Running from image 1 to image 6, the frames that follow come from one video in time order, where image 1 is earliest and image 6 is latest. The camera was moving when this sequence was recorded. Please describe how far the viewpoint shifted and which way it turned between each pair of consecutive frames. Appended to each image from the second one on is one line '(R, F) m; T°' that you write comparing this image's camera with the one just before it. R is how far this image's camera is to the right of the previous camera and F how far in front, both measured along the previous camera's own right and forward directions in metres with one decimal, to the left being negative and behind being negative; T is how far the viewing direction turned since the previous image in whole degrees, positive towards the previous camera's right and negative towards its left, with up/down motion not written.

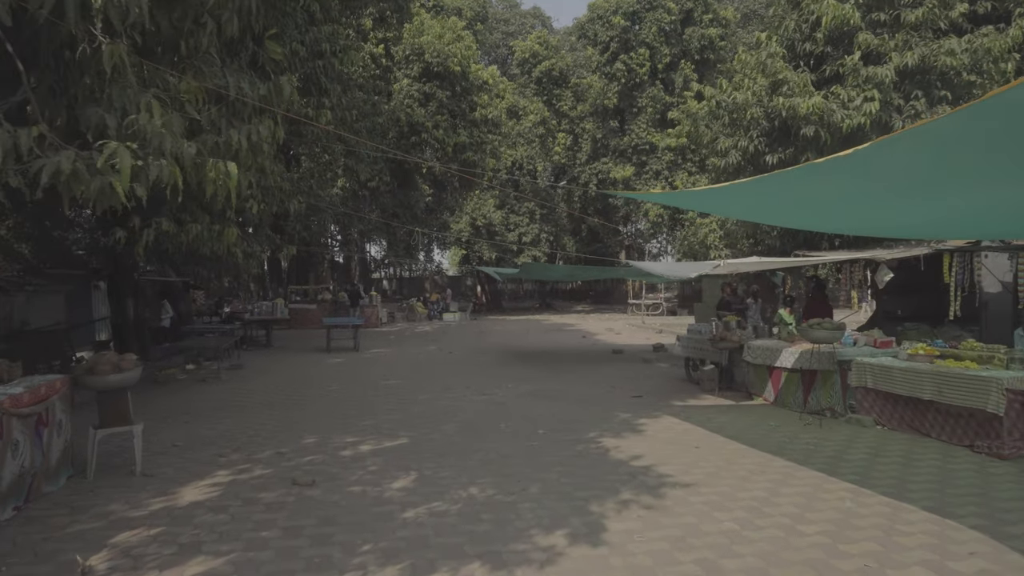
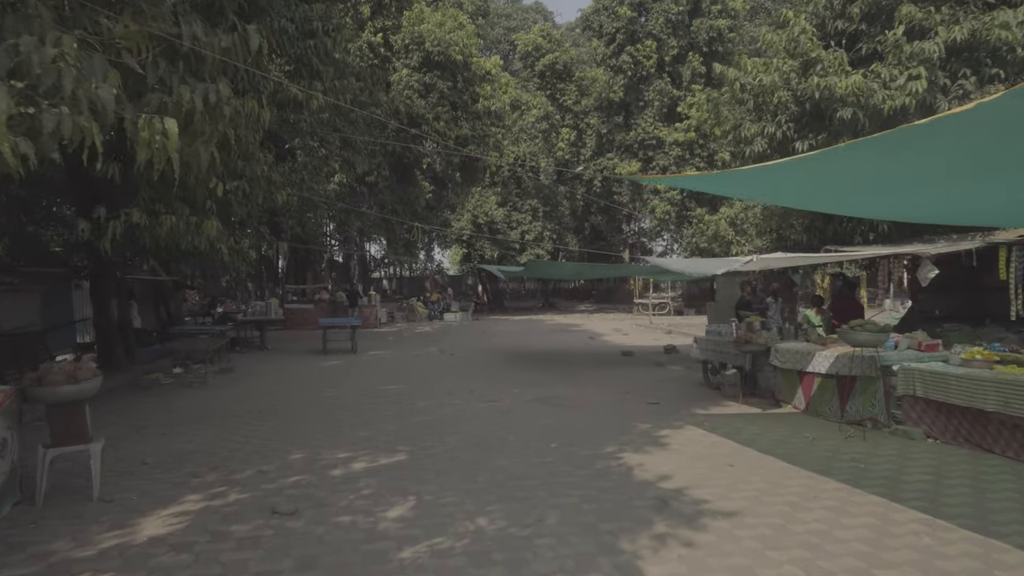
(-0.1, +0.7) m; 0°
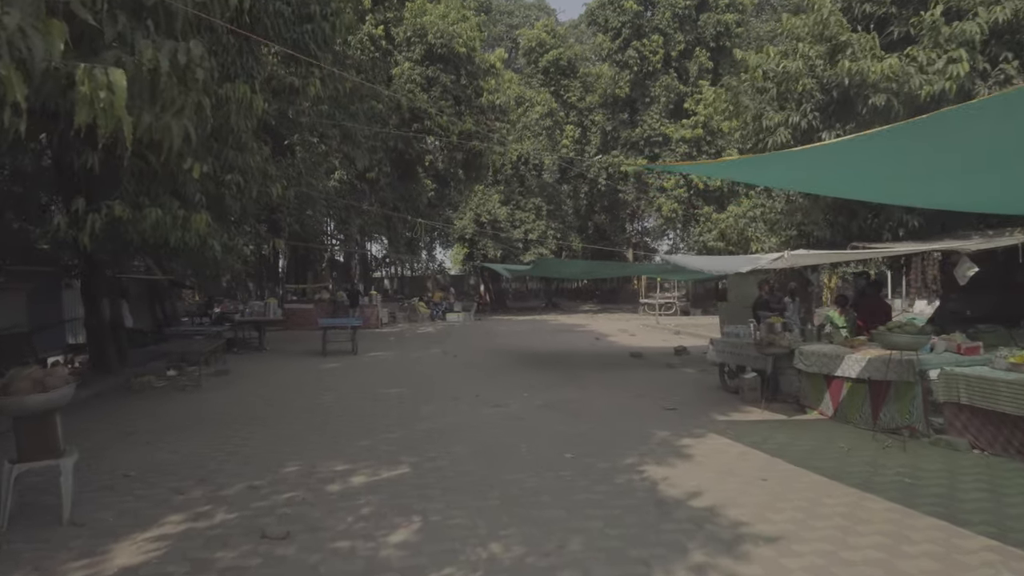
(-0.1, +0.5) m; 0°
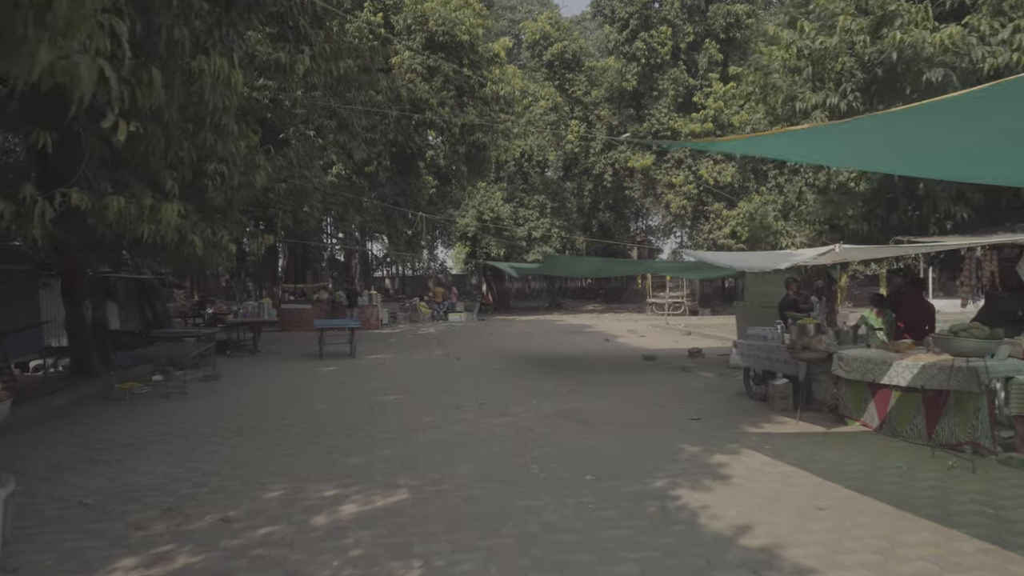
(-0.1, +0.8) m; 0°
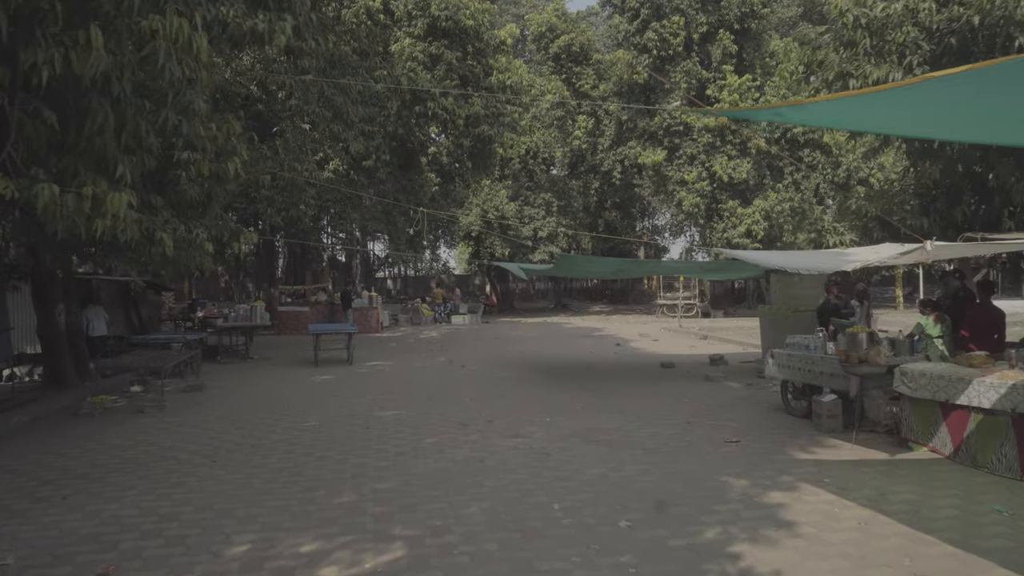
(-0.1, +1.0) m; 0°
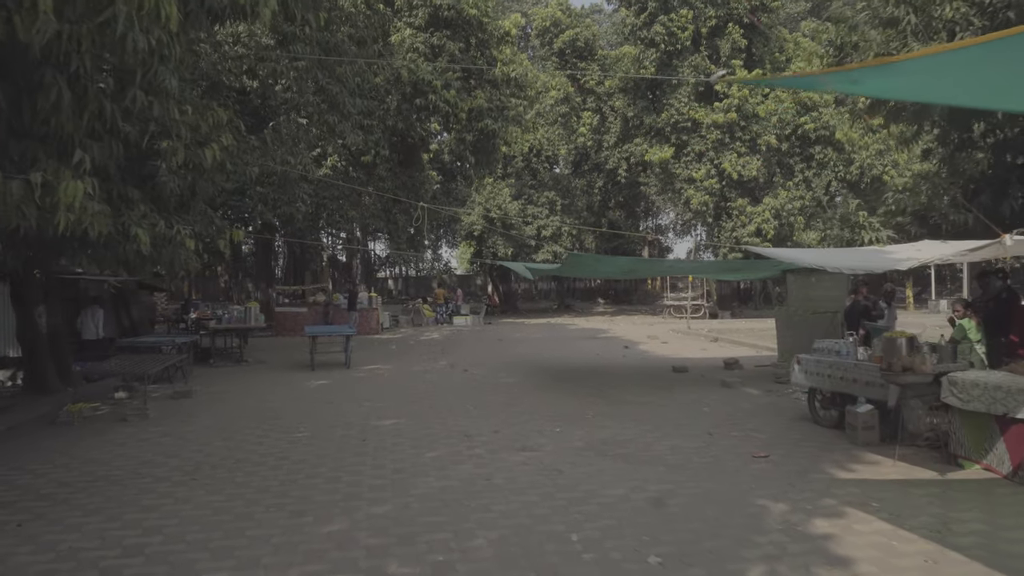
(-0.1, +0.6) m; 0°
